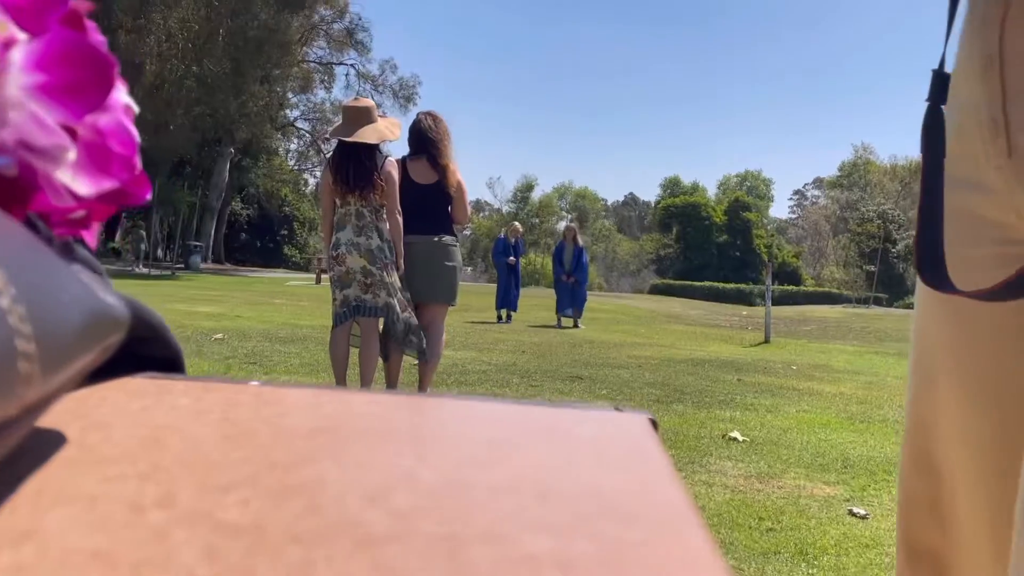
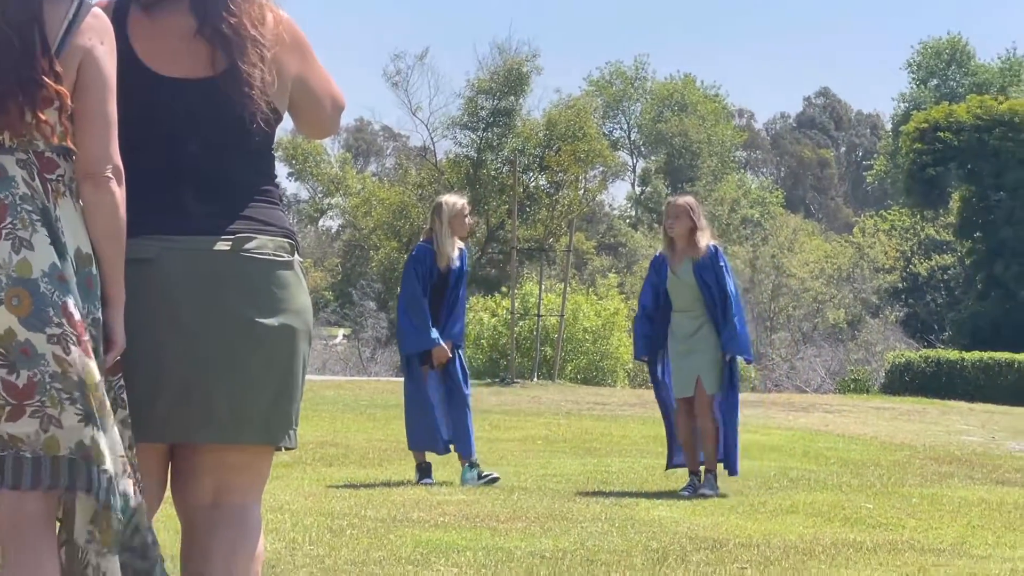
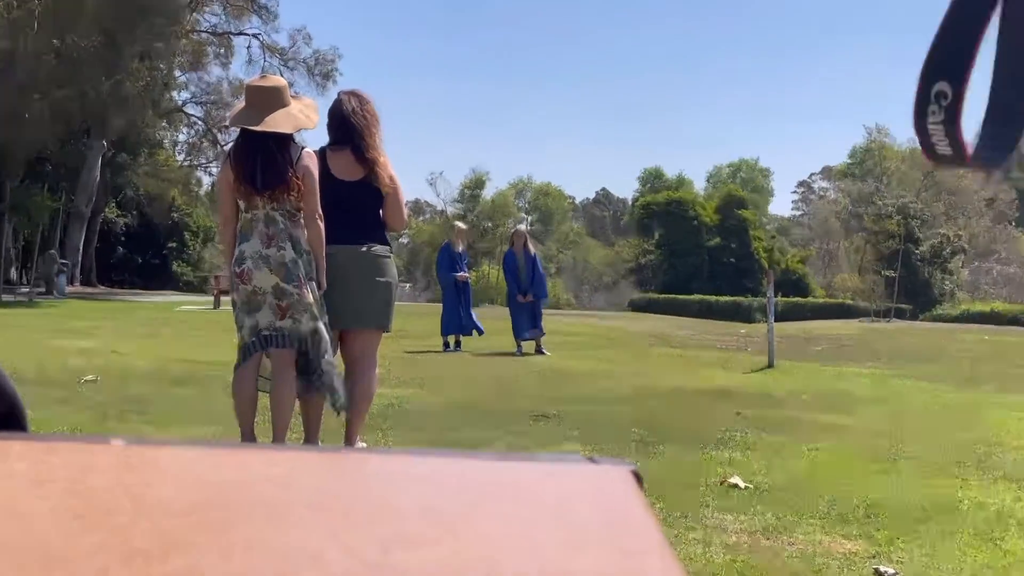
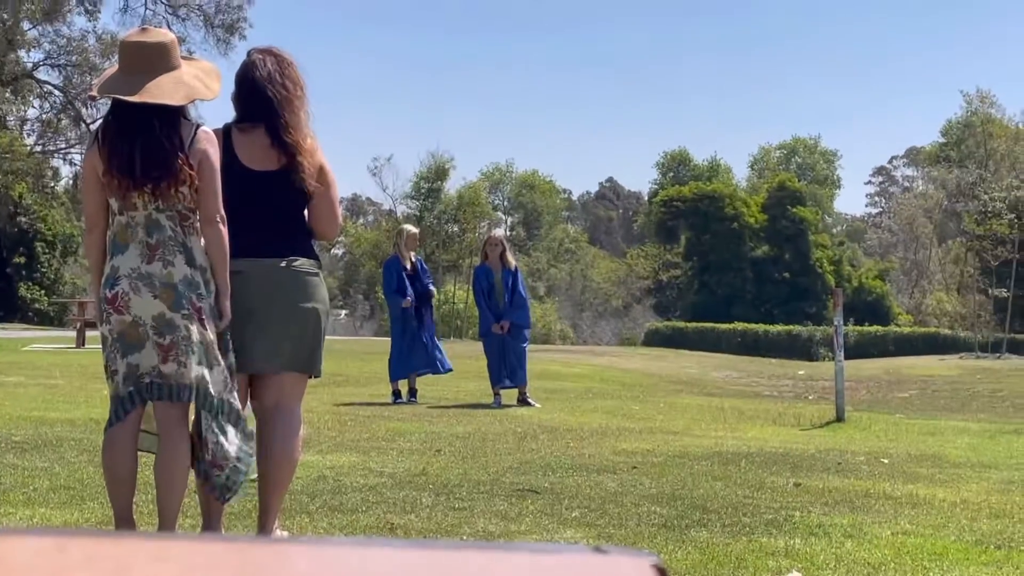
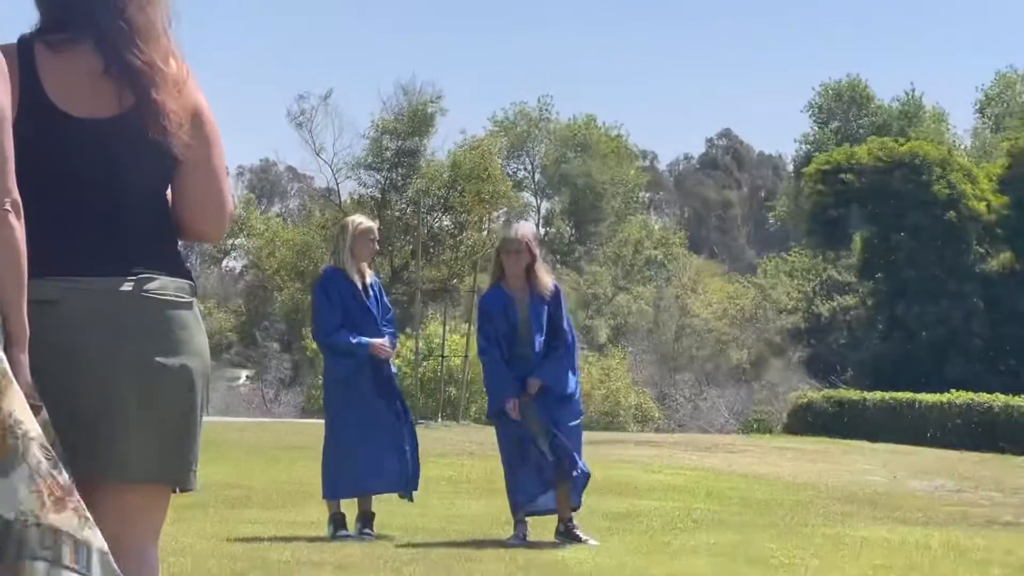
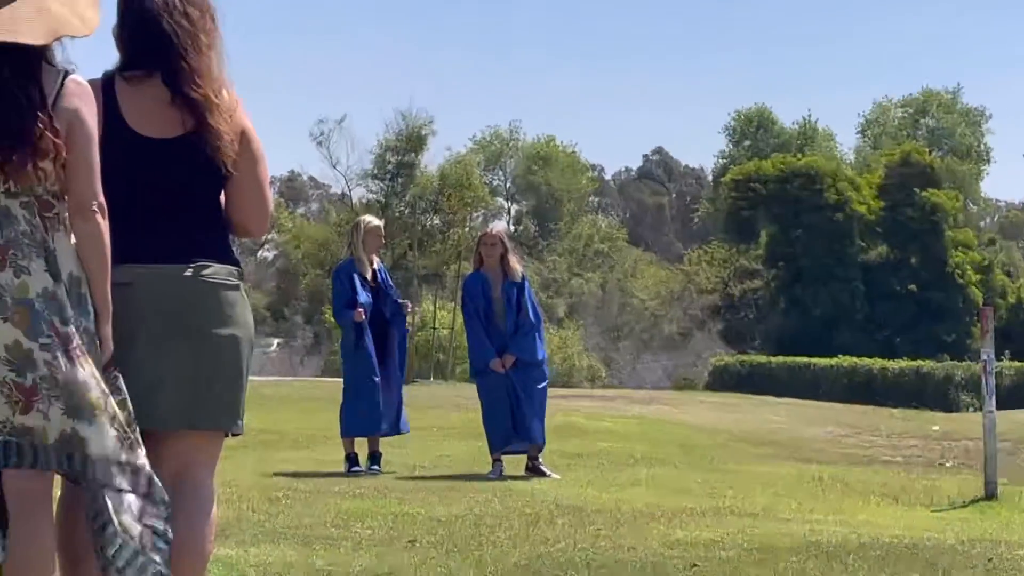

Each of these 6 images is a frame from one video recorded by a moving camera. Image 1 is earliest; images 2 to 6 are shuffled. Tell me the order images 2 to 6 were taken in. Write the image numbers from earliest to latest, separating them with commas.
3, 4, 6, 5, 2
